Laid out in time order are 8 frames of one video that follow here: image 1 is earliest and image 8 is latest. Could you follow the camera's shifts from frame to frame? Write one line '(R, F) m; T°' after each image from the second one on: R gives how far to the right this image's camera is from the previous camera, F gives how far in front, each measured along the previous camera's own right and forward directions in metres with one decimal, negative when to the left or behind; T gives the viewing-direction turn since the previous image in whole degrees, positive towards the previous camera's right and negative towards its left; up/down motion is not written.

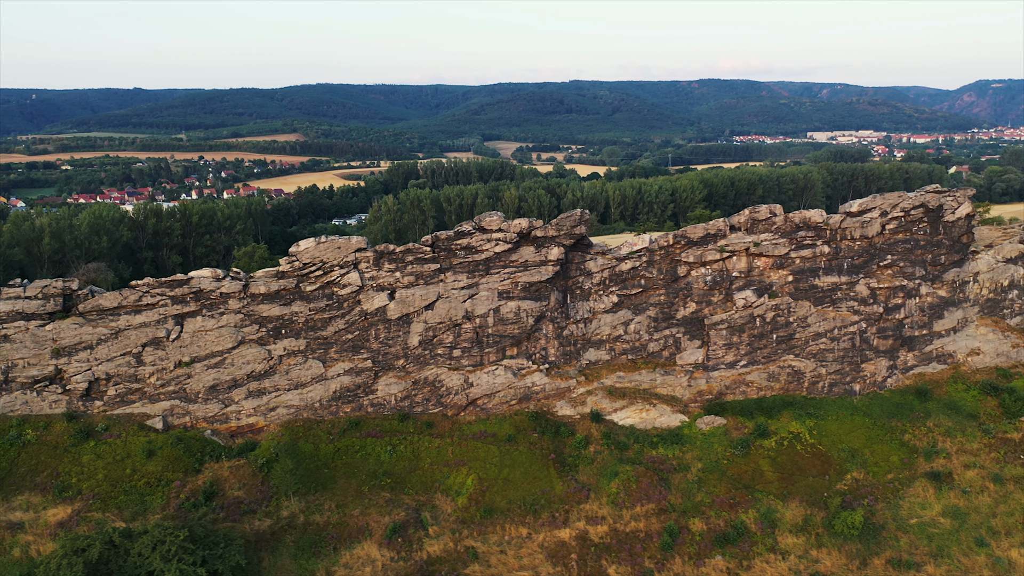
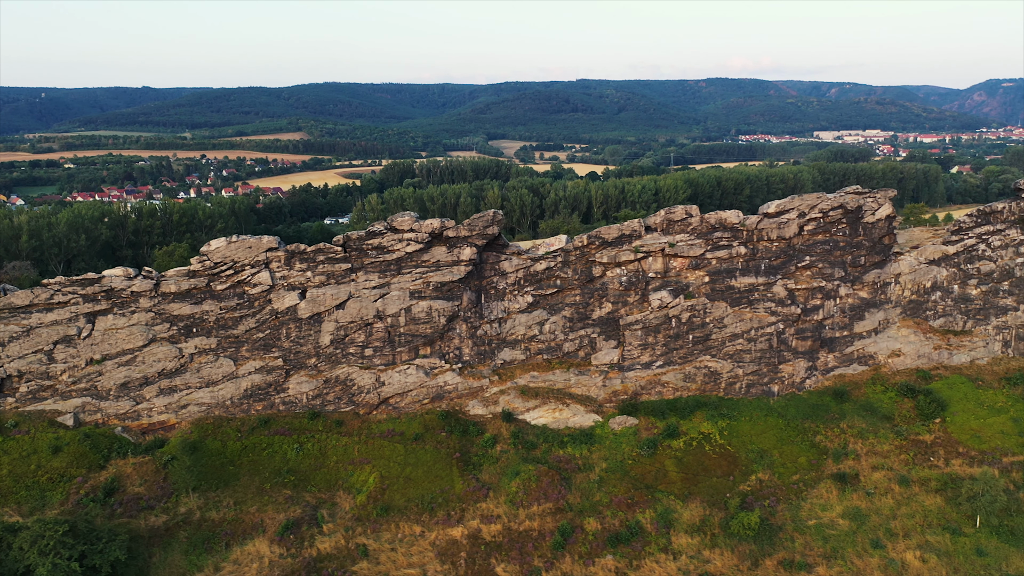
(+2.4, -0.1) m; -1°
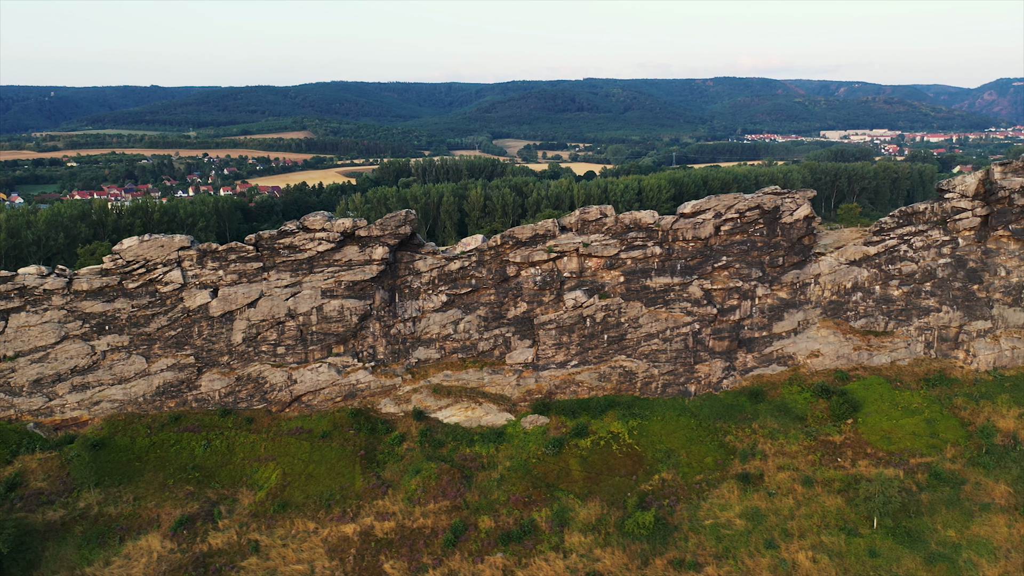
(+2.4, -0.1) m; -1°
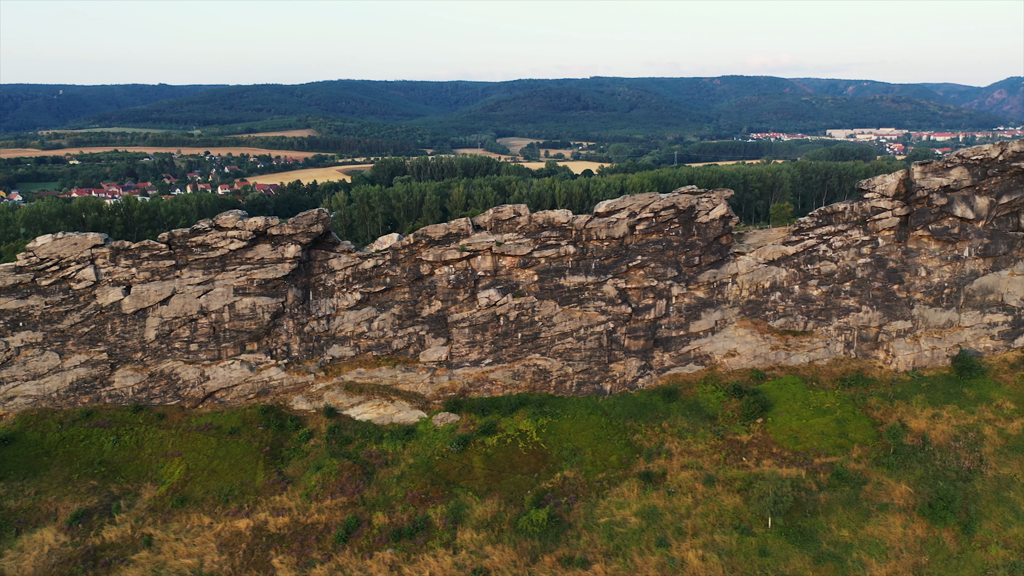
(+2.5, -0.1) m; -1°
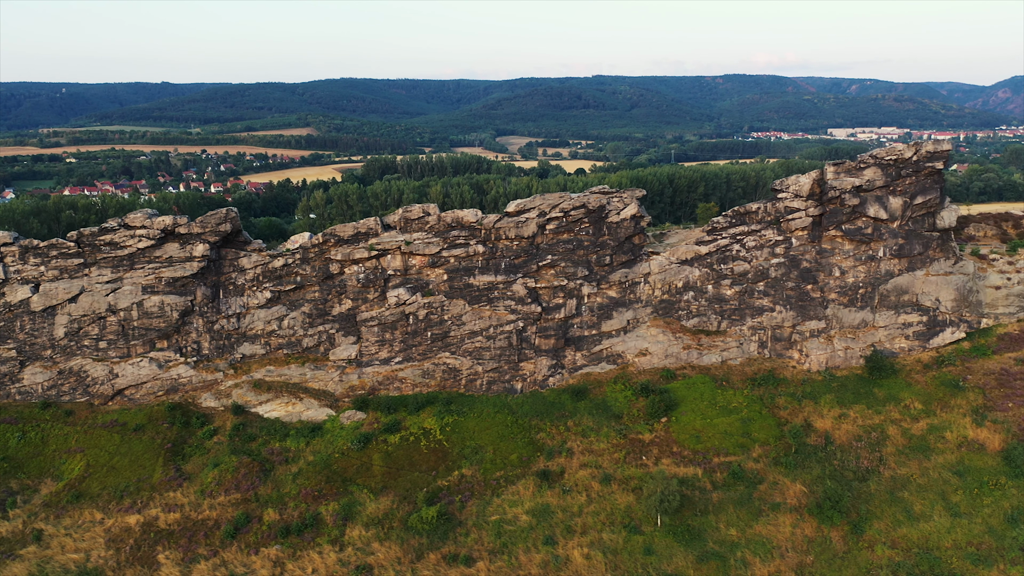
(+2.5, -0.1) m; -1°
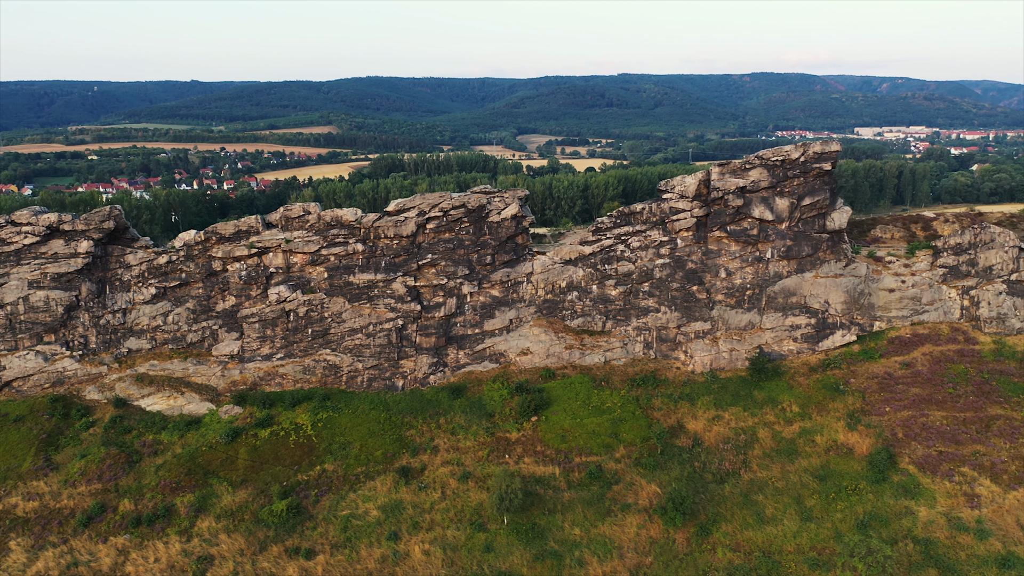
(+3.9, -0.1) m; -2°
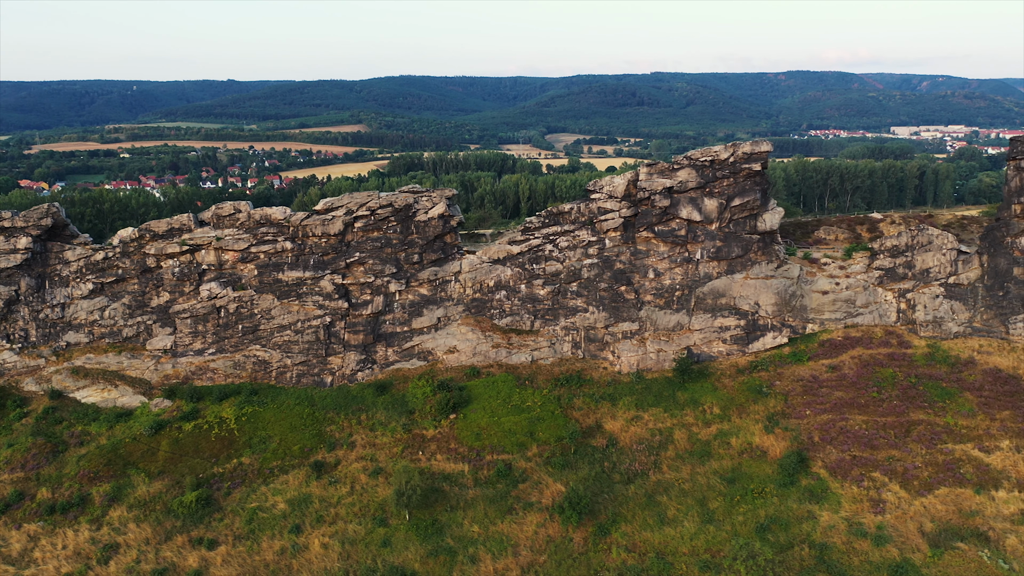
(+2.9, -0.1) m; -3°
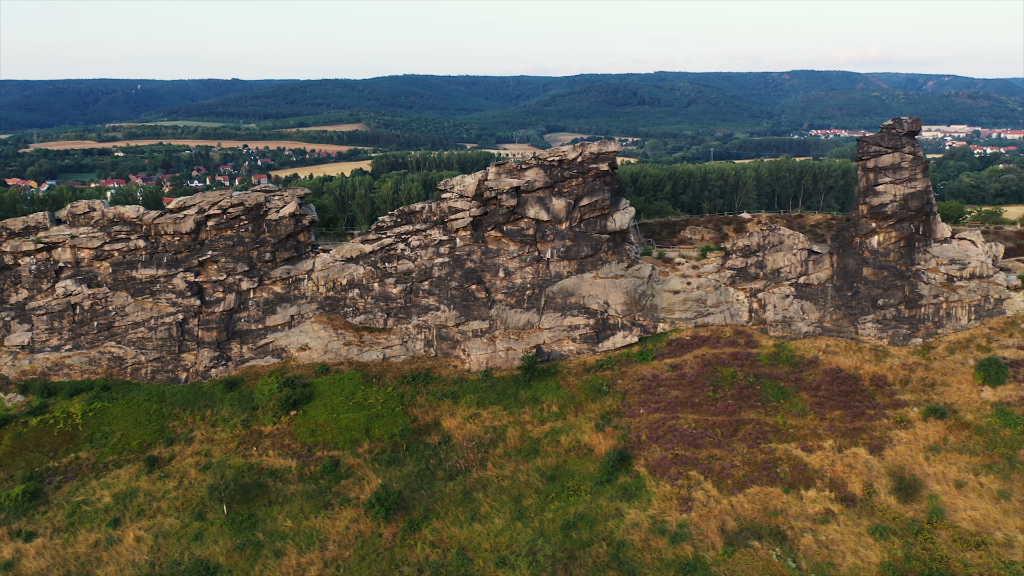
(+4.3, -0.2) m; -1°
